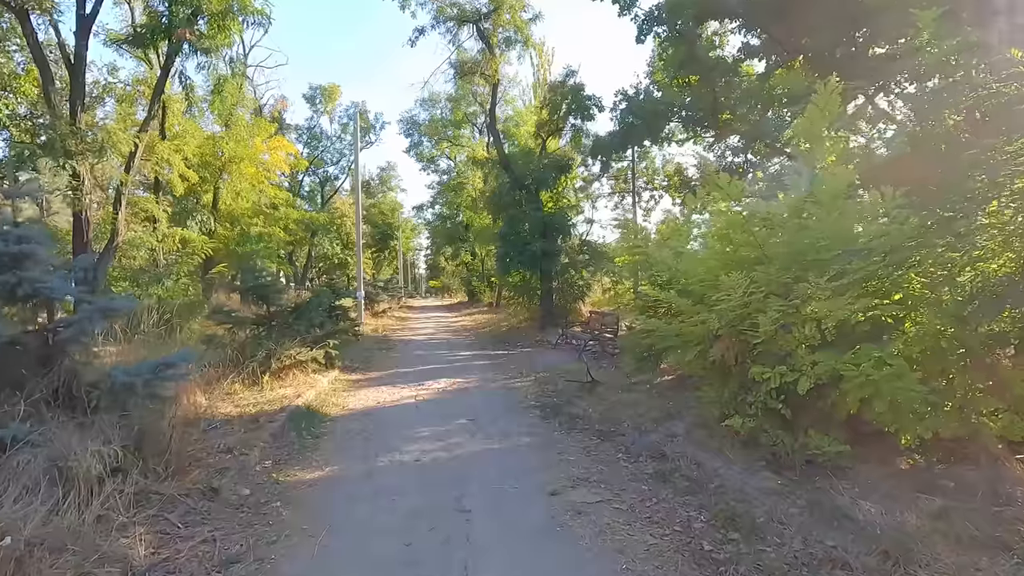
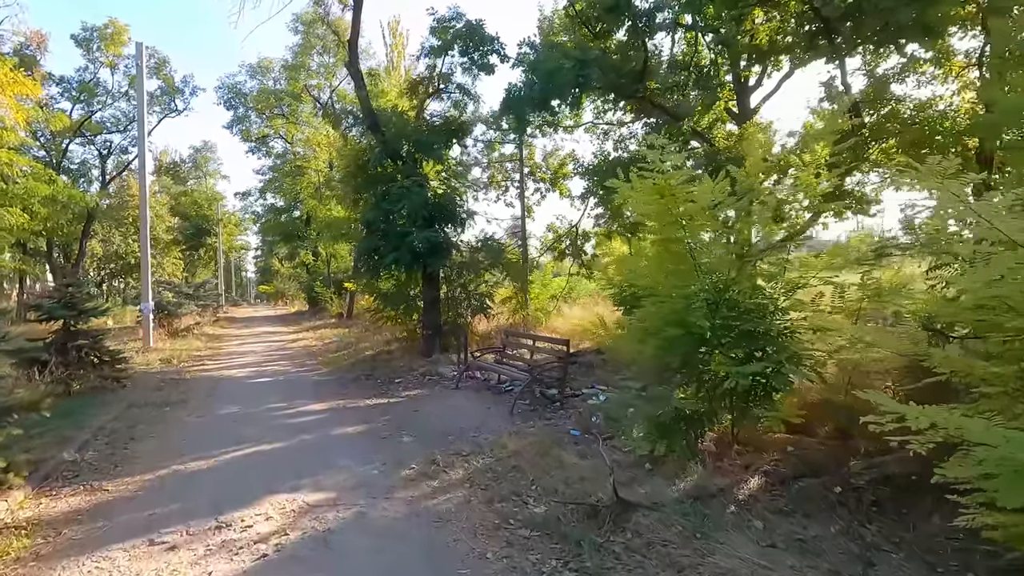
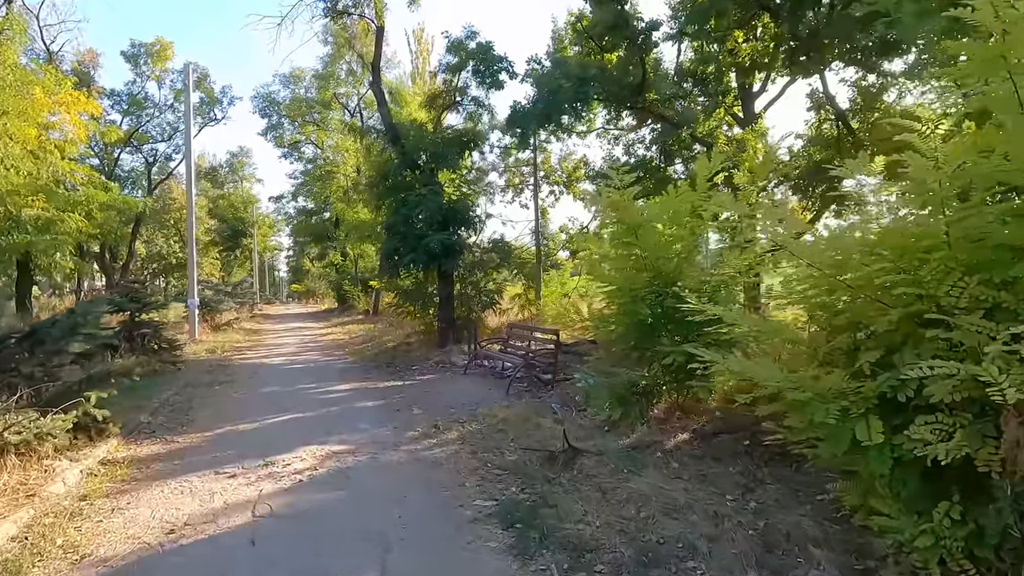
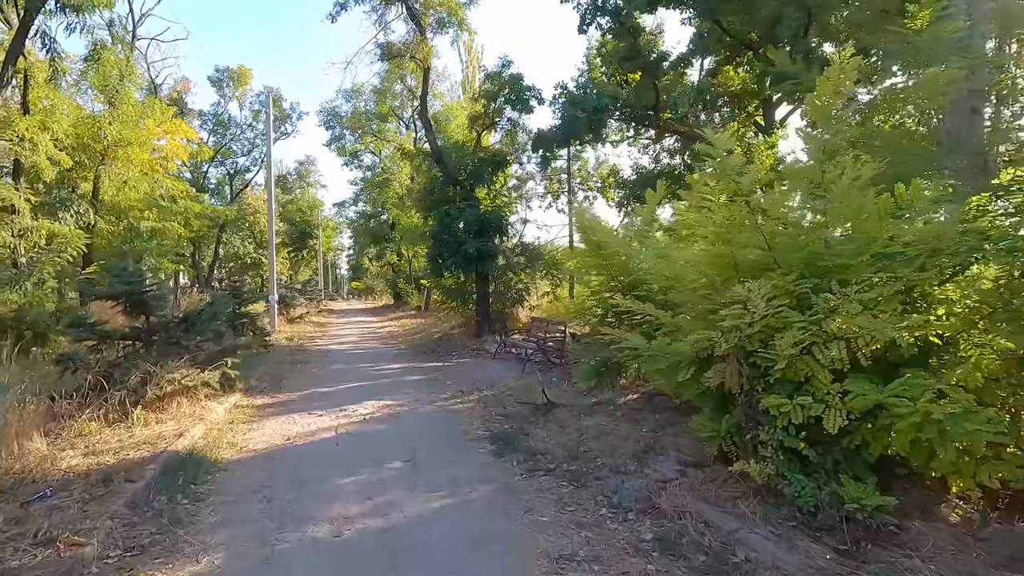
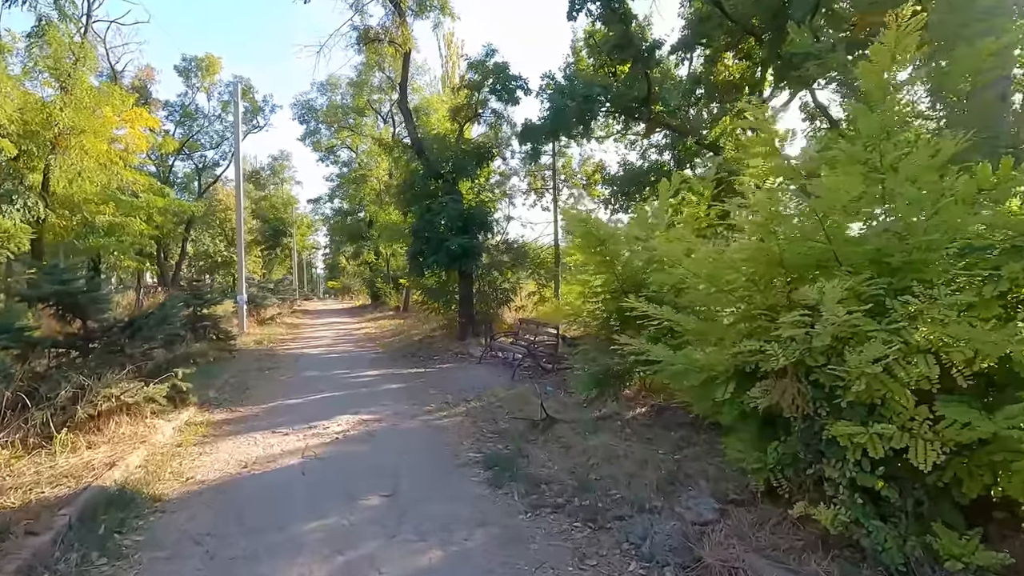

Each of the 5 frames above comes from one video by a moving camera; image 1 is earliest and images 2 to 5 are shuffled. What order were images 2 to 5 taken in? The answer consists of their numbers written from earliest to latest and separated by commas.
4, 5, 3, 2
